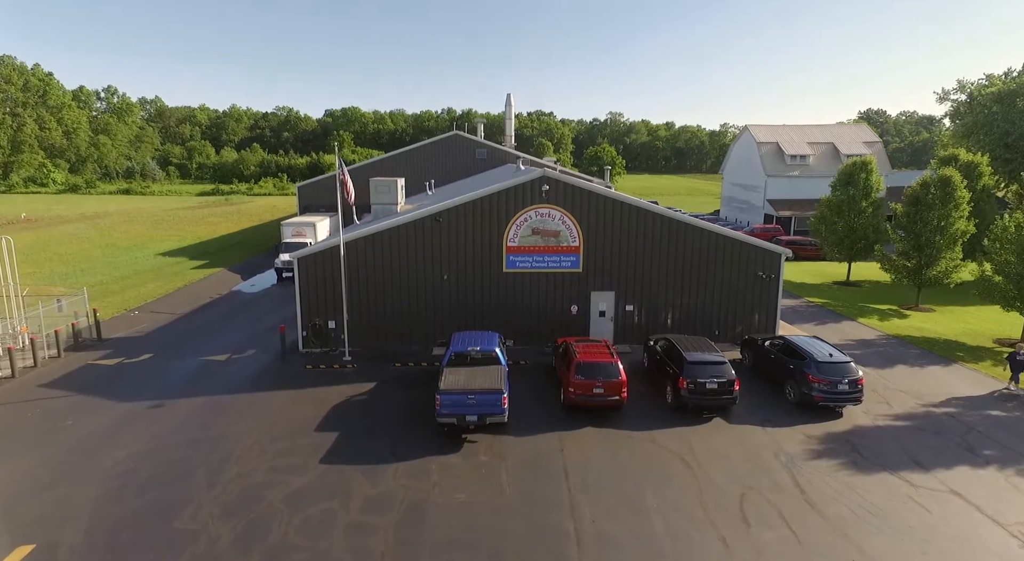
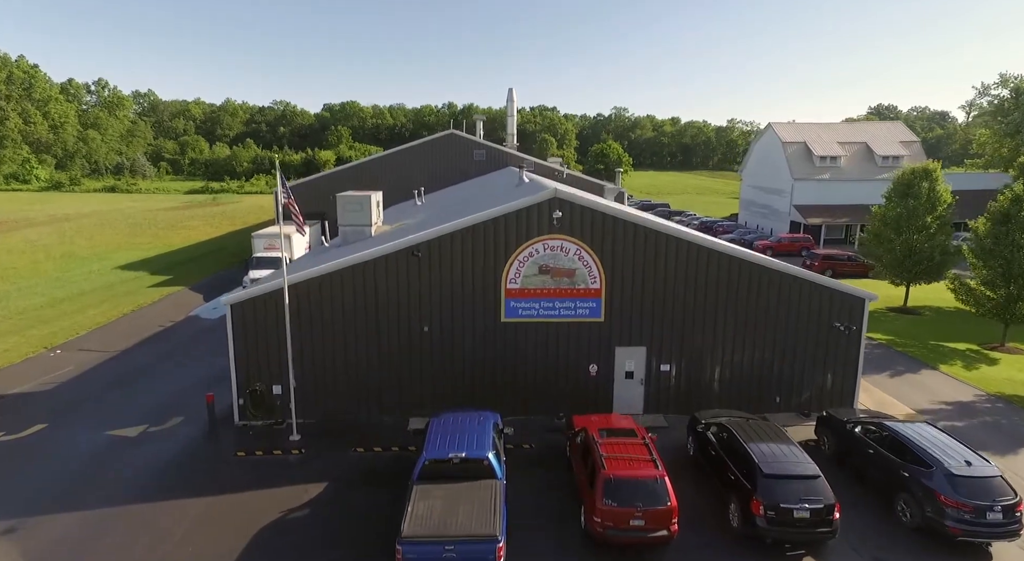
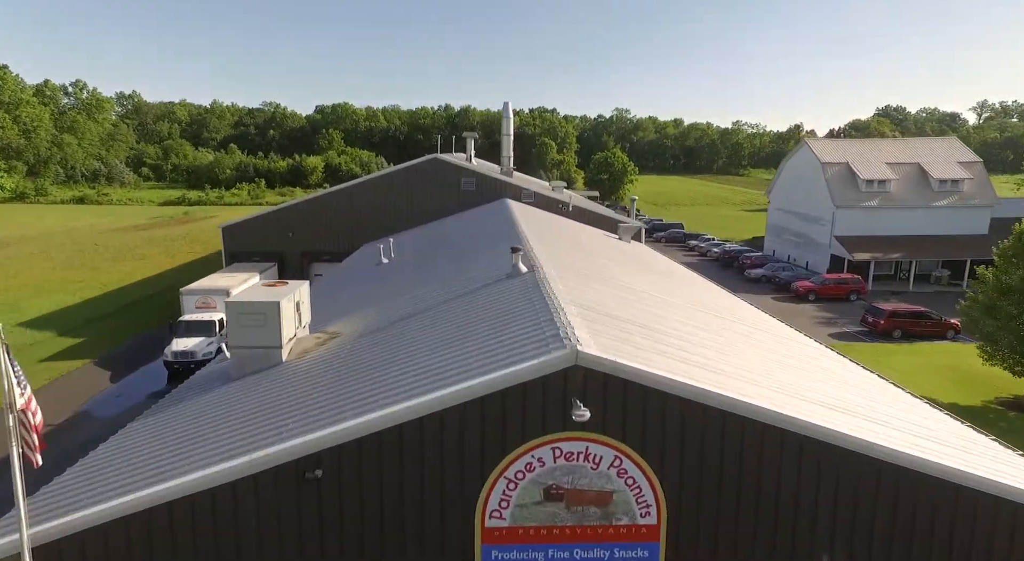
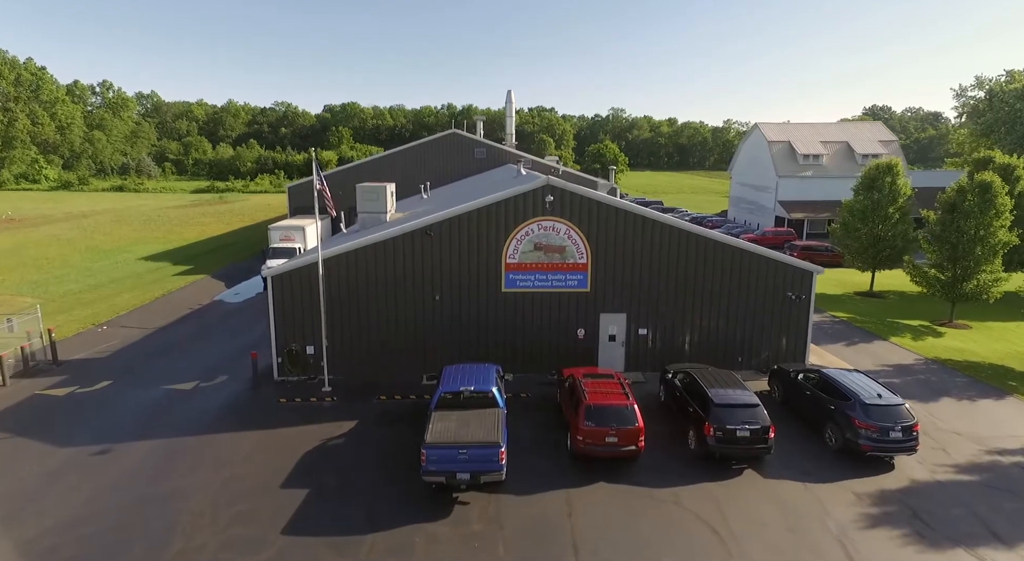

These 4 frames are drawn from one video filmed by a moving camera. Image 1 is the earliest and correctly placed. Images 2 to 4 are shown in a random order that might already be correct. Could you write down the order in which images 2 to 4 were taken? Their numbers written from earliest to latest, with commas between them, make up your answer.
4, 2, 3
